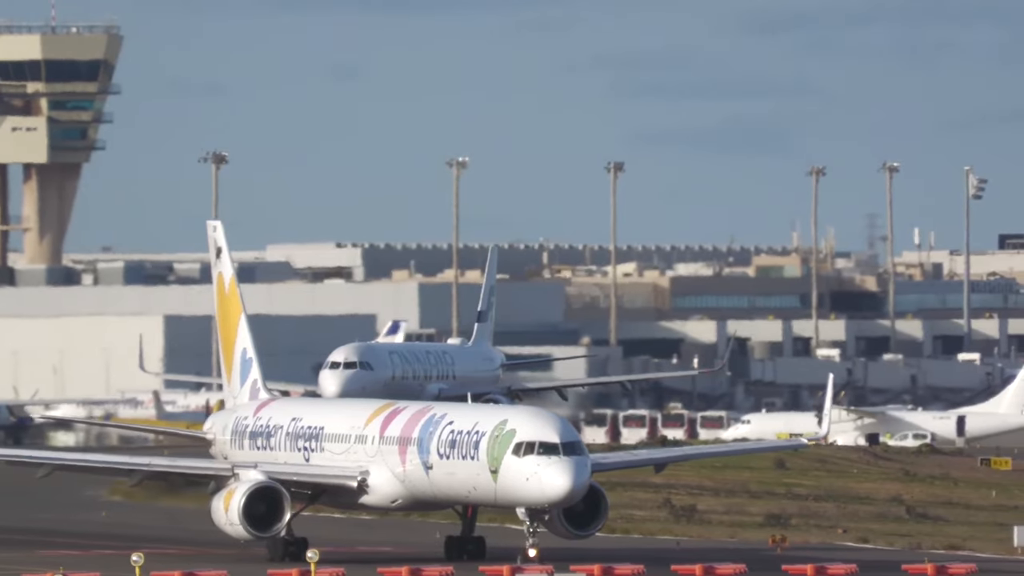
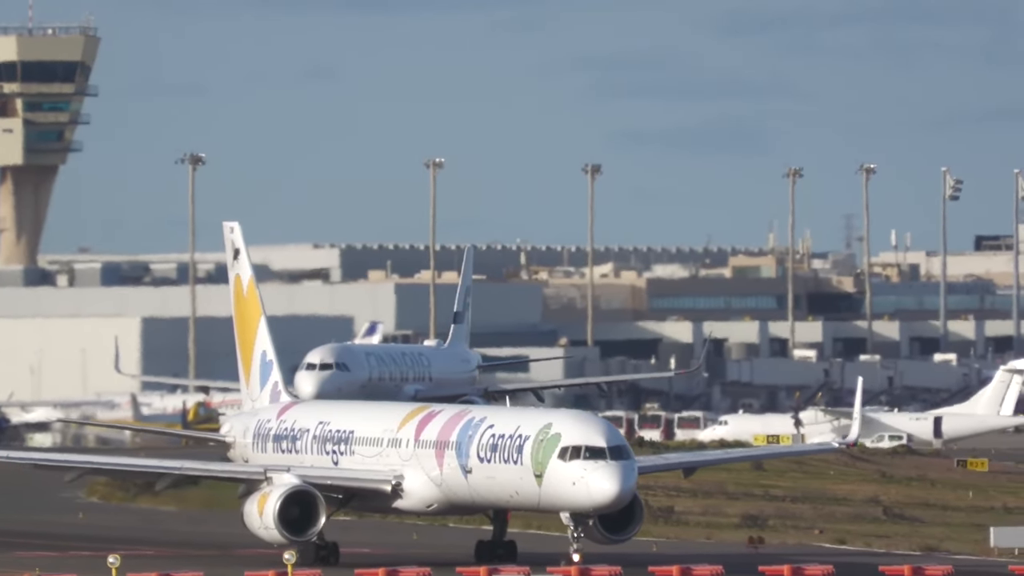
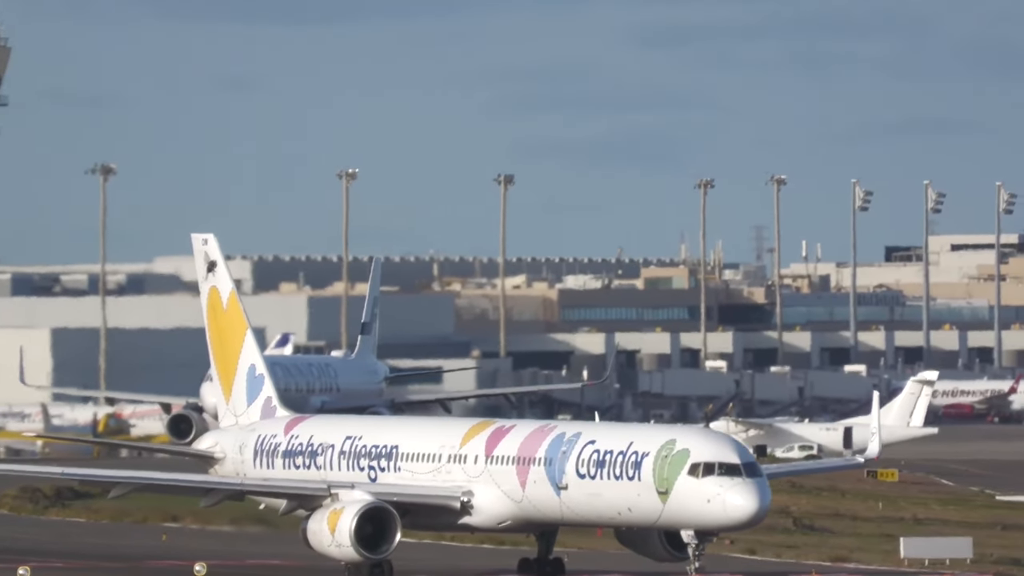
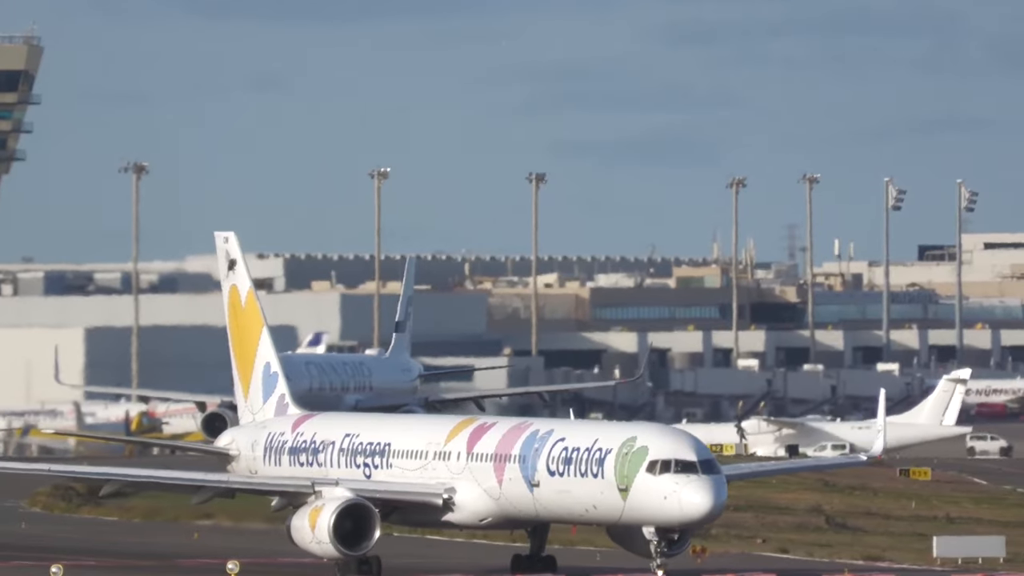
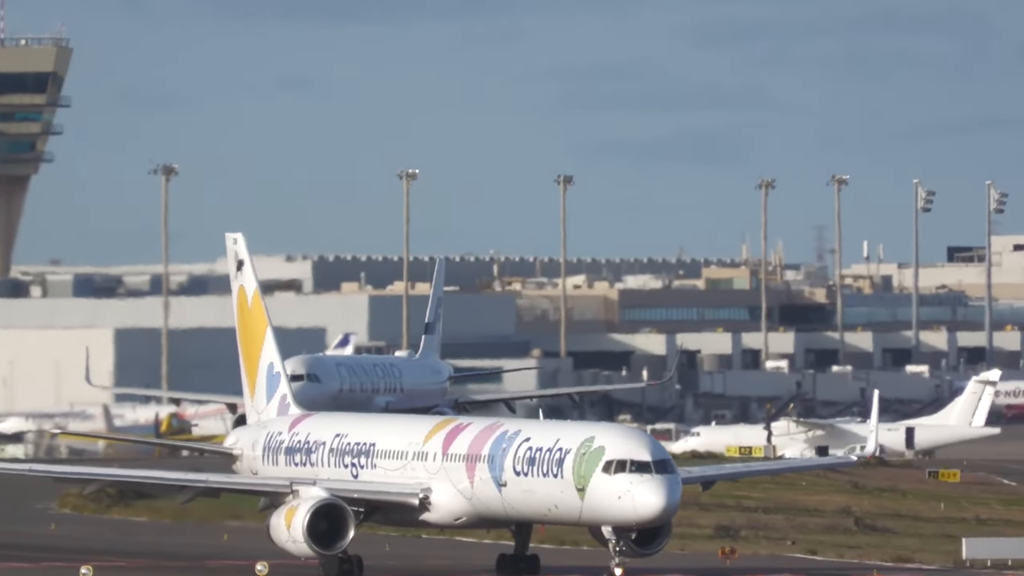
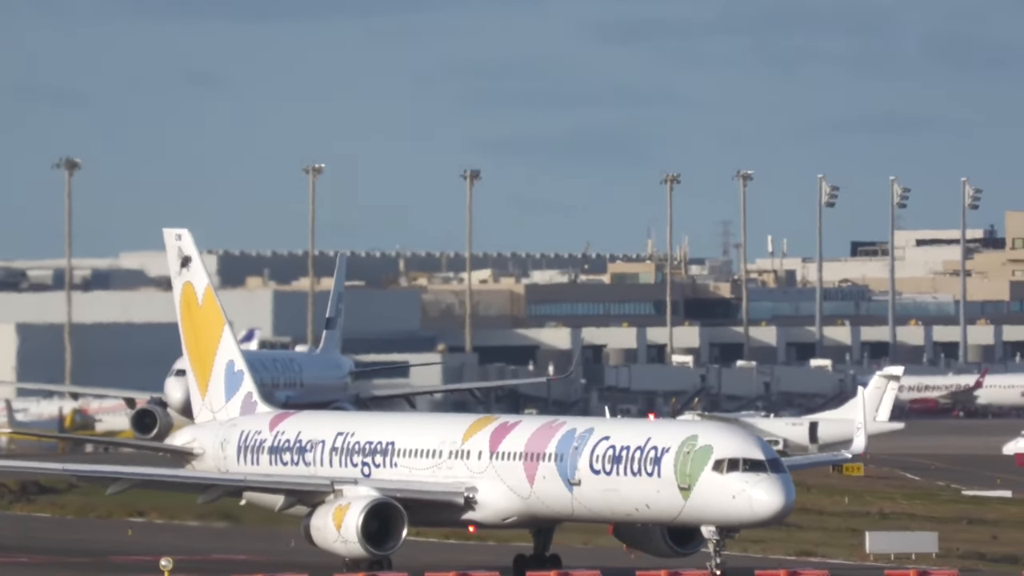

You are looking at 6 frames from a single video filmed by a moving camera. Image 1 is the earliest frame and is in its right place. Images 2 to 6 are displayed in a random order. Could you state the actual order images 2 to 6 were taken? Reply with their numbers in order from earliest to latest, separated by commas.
2, 5, 4, 3, 6
